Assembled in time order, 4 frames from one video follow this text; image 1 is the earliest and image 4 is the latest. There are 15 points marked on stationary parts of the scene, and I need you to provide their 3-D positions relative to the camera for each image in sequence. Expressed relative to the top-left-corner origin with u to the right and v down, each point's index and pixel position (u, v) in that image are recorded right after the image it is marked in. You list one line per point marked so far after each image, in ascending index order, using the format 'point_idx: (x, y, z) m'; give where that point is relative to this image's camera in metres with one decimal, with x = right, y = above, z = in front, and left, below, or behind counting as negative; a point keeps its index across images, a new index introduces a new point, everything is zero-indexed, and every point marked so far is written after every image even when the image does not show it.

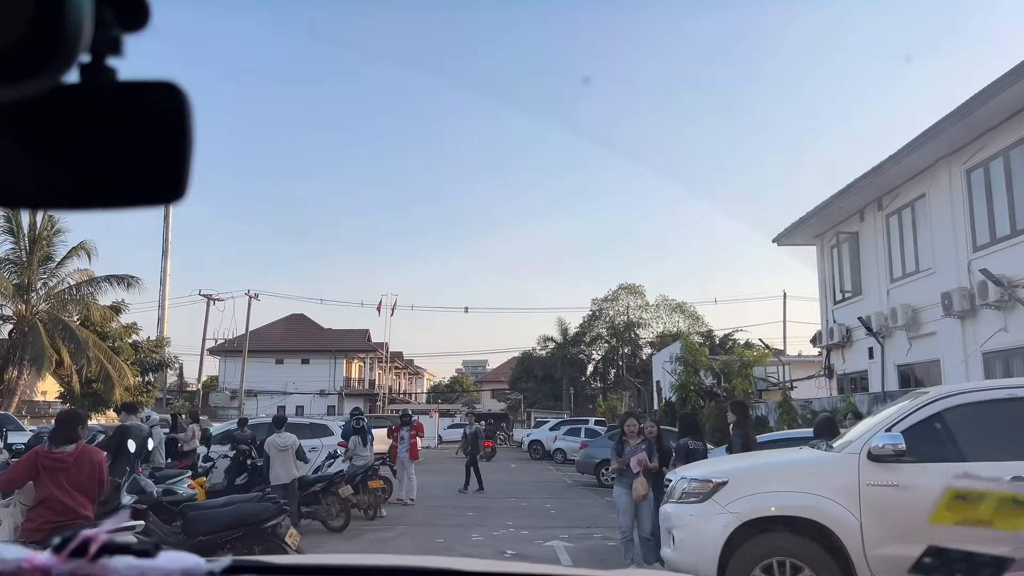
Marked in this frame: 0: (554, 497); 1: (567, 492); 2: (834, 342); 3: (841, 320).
0: (+0.7, -3.7, +14.6) m
1: (+1.0, -4.0, +16.1) m
2: (+7.4, -1.3, +19.2) m
3: (+7.6, -0.7, +19.4) m
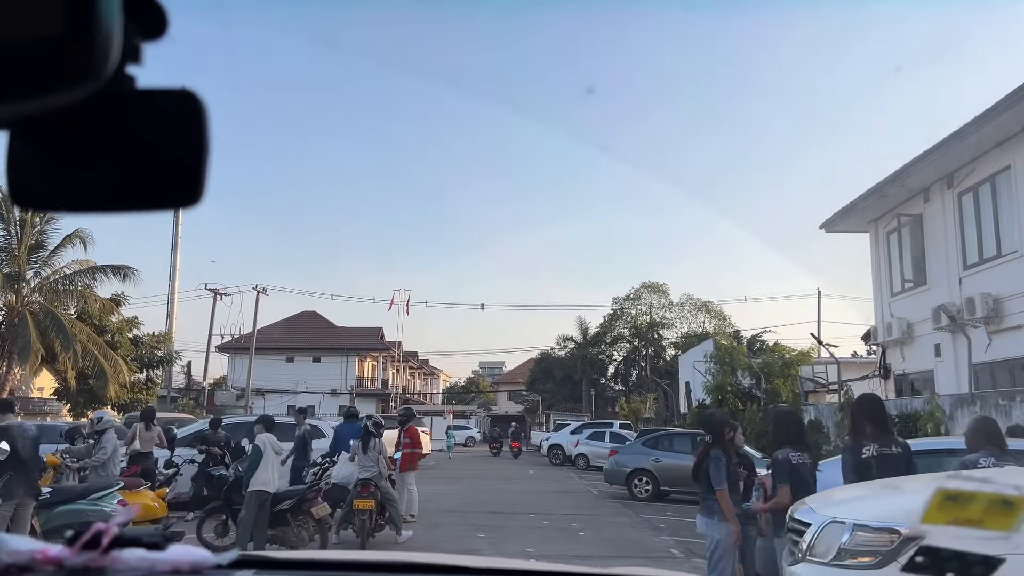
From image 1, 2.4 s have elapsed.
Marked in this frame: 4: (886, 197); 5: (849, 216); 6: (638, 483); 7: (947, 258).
0: (+1.0, -3.4, +12.7) m
1: (+1.4, -3.7, +14.2) m
2: (+7.8, -1.0, +17.2) m
3: (+8.0, -0.5, +17.4) m
4: (+7.6, +1.9, +17.0) m
5: (+7.5, +1.6, +18.6) m
6: (+2.3, -3.5, +15.1) m
7: (+8.0, +0.5, +15.3) m
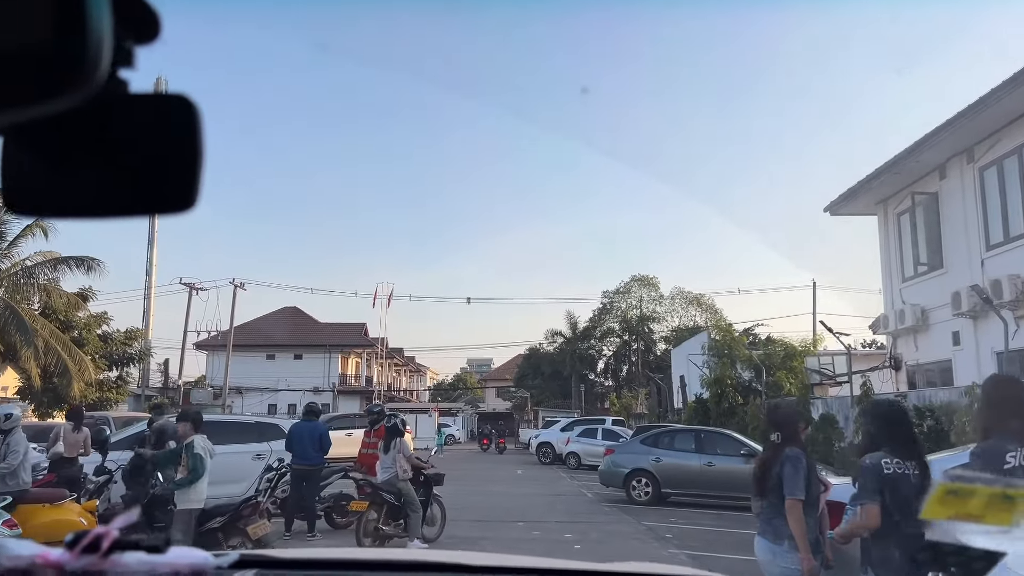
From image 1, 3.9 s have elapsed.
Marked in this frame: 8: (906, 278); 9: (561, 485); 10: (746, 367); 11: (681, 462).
0: (+0.8, -3.2, +11.4) m
1: (+1.1, -3.4, +13.0) m
2: (+7.5, -0.7, +16.0) m
3: (+7.8, -0.2, +16.2) m
4: (+7.3, +2.2, +15.8) m
5: (+7.2, +1.9, +17.5) m
6: (+2.1, -3.3, +13.9) m
7: (+7.7, +0.8, +14.2) m
8: (+7.8, +0.2, +16.5) m
9: (+1.1, -4.2, +17.6) m
10: (+5.5, -1.9, +19.7) m
11: (+2.8, -2.9, +13.7) m
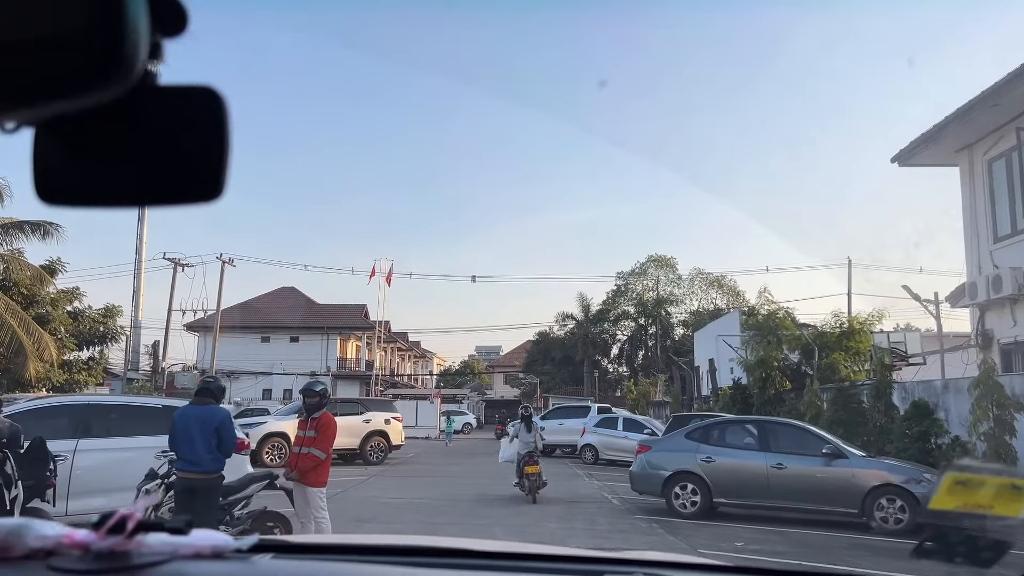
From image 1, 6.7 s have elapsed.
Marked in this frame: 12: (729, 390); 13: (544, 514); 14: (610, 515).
0: (+0.9, -2.6, +8.6) m
1: (+1.2, -2.8, +10.2) m
2: (+7.7, -0.1, +13.1) m
3: (+7.9, +0.4, +13.3) m
4: (+7.5, +2.8, +12.9) m
5: (+7.4, +2.5, +14.5) m
6: (+2.1, -2.7, +11.1) m
7: (+7.8, +1.4, +11.2) m
8: (+7.9, +0.8, +13.5) m
9: (+1.2, -3.5, +14.8) m
10: (+5.7, -1.2, +16.8) m
11: (+2.9, -2.3, +10.9) m
12: (+4.8, -2.2, +18.5) m
13: (+0.4, -3.0, +11.3) m
14: (+1.3, -3.0, +11.2) m
